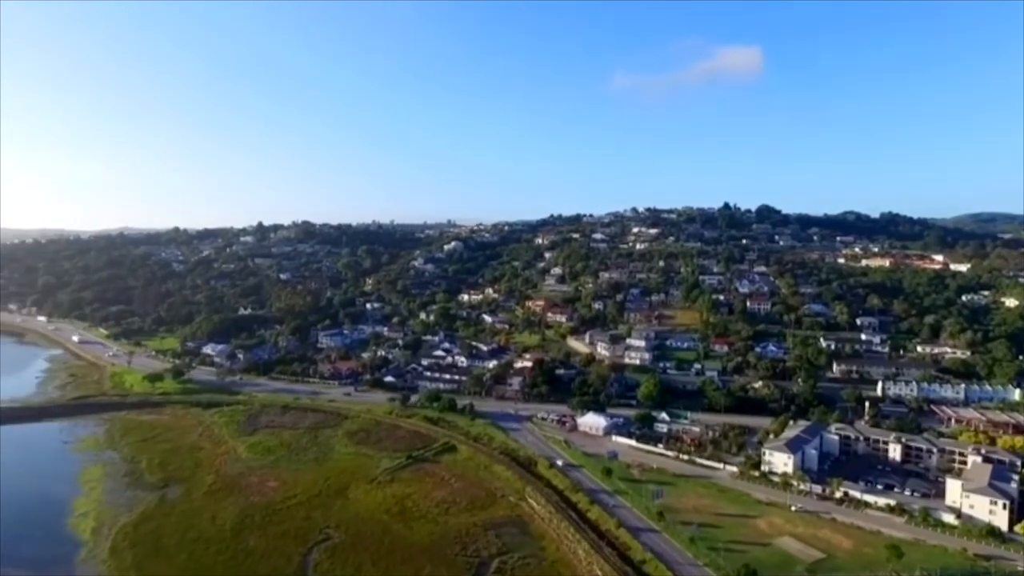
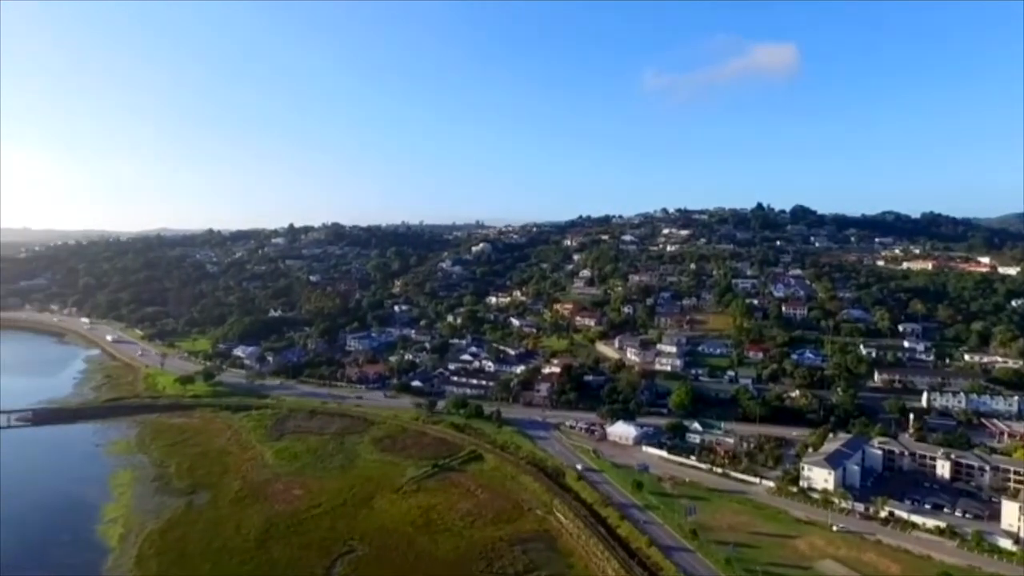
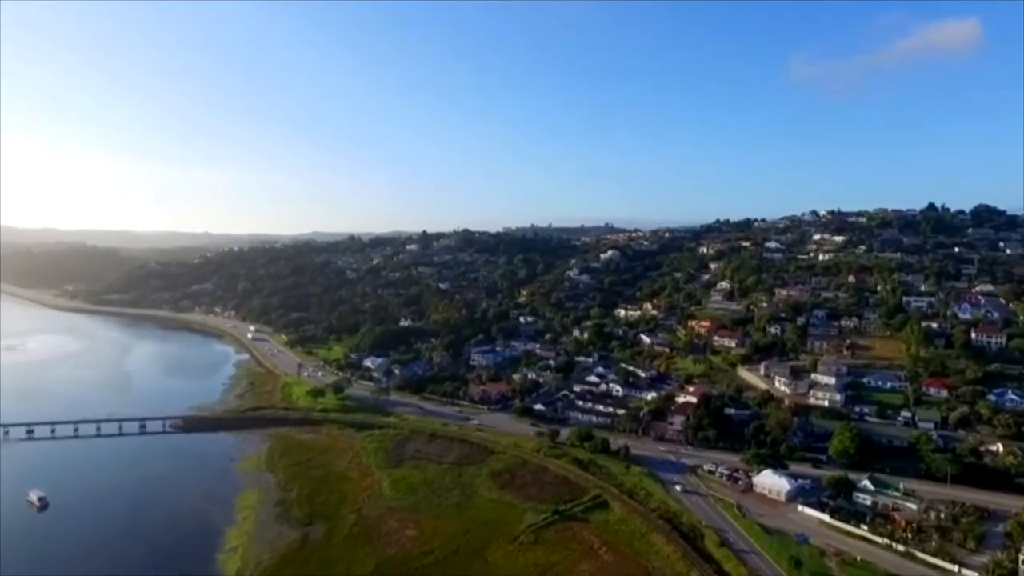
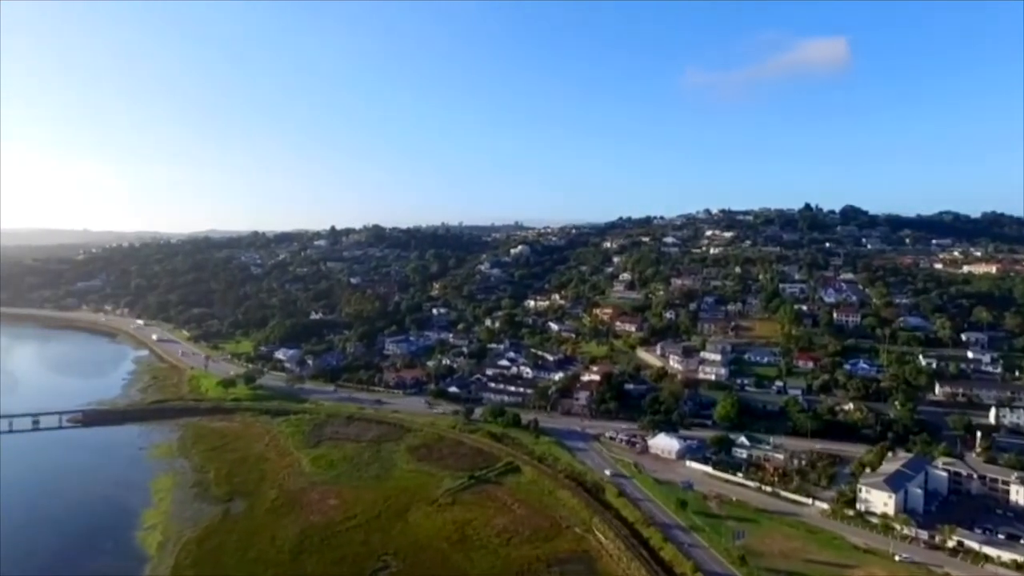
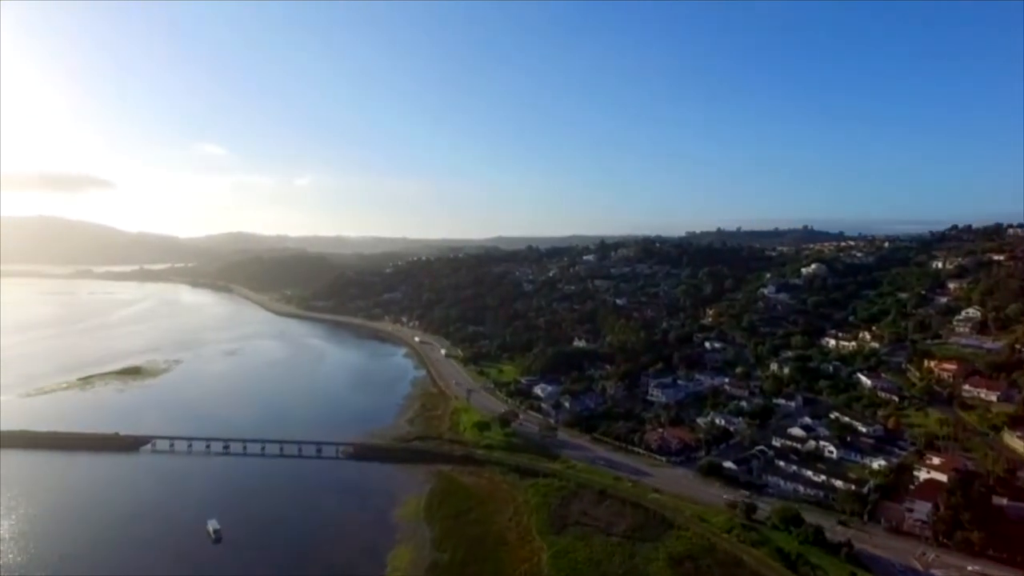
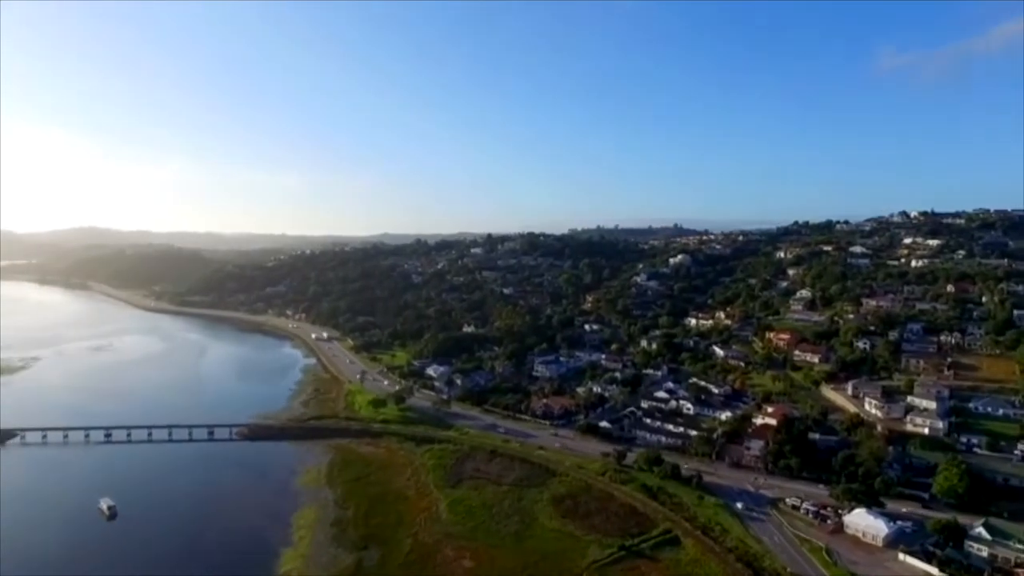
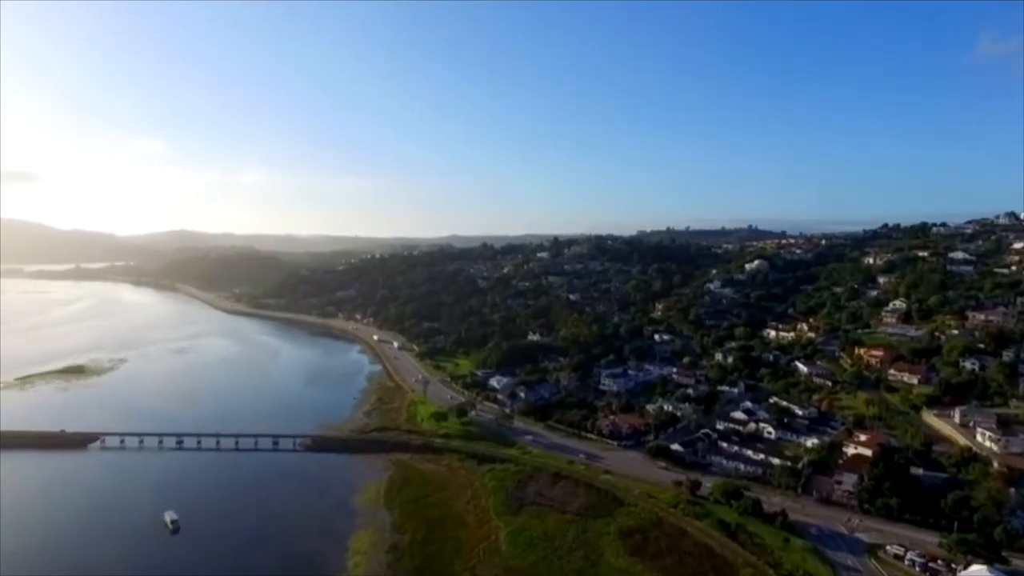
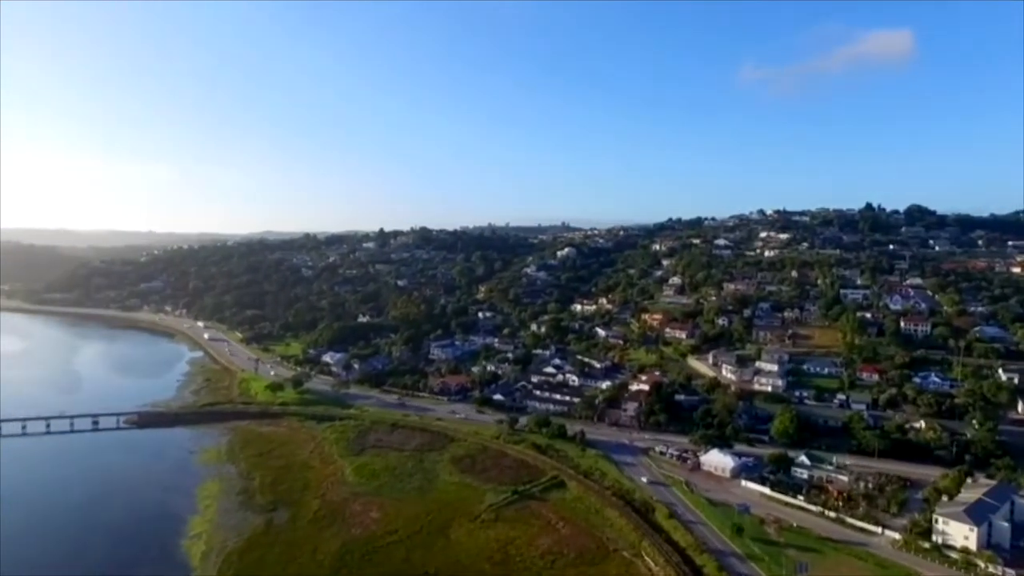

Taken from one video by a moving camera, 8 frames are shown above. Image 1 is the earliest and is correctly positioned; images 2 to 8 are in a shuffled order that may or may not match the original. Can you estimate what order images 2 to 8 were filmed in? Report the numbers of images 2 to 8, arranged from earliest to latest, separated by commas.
2, 4, 8, 3, 6, 7, 5
